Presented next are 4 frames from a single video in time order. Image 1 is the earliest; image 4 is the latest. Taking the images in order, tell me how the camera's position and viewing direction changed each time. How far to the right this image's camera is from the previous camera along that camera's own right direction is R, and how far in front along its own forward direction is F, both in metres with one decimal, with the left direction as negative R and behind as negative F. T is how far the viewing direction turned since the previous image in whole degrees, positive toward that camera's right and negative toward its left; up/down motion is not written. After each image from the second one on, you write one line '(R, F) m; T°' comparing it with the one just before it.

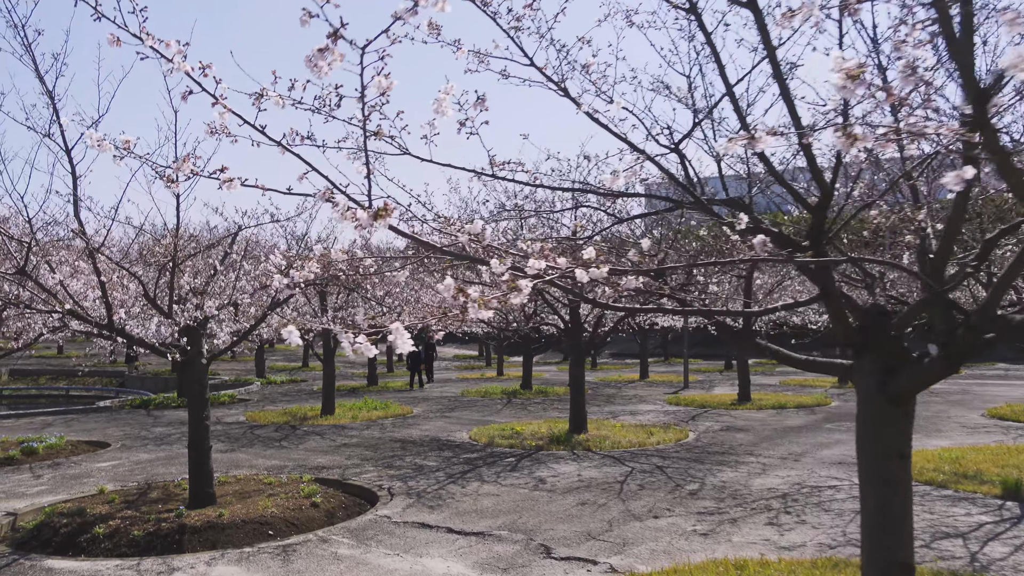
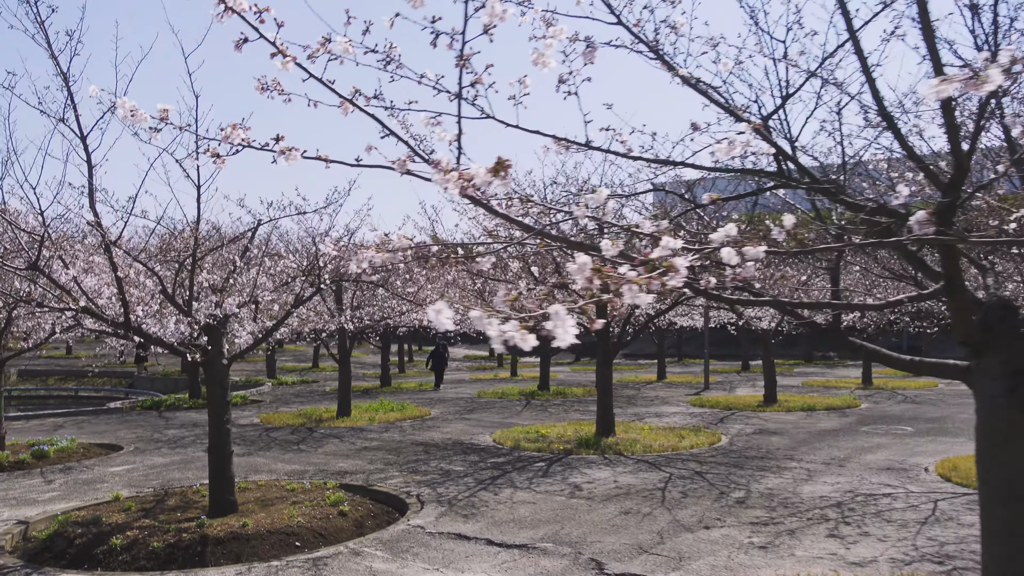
(-0.3, +0.5) m; 0°
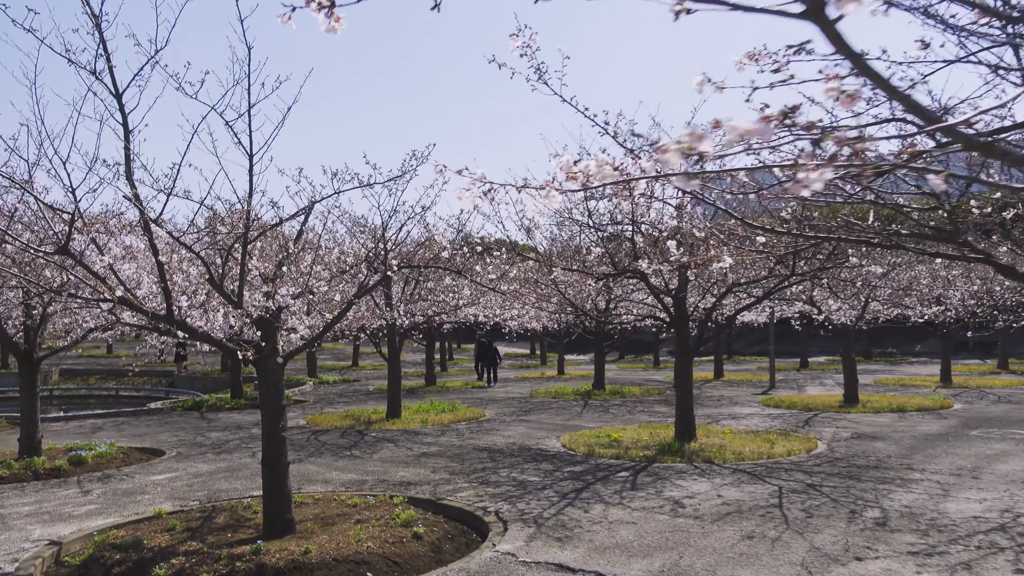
(-0.6, +1.1) m; -2°
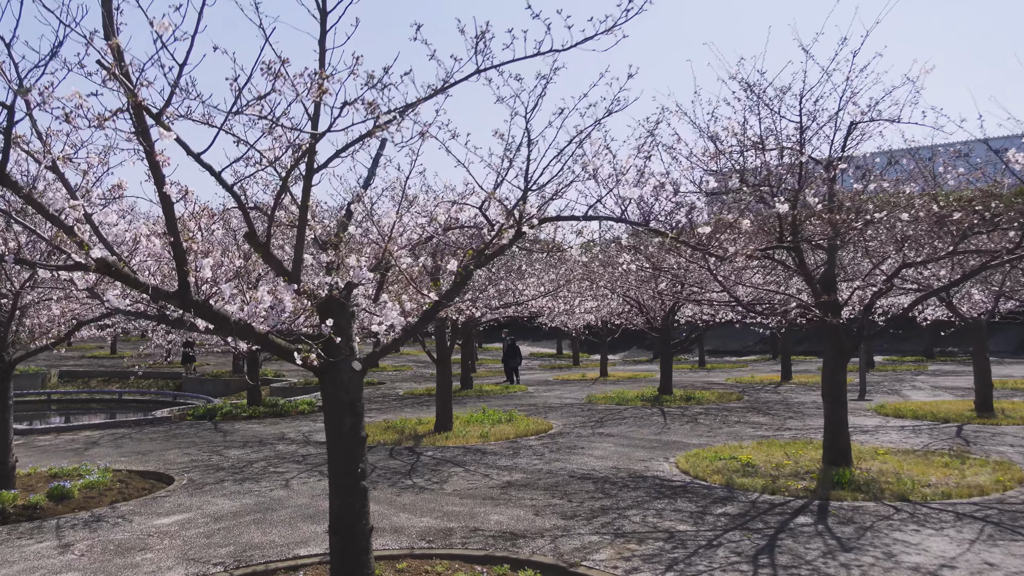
(-1.2, +2.6) m; 0°
